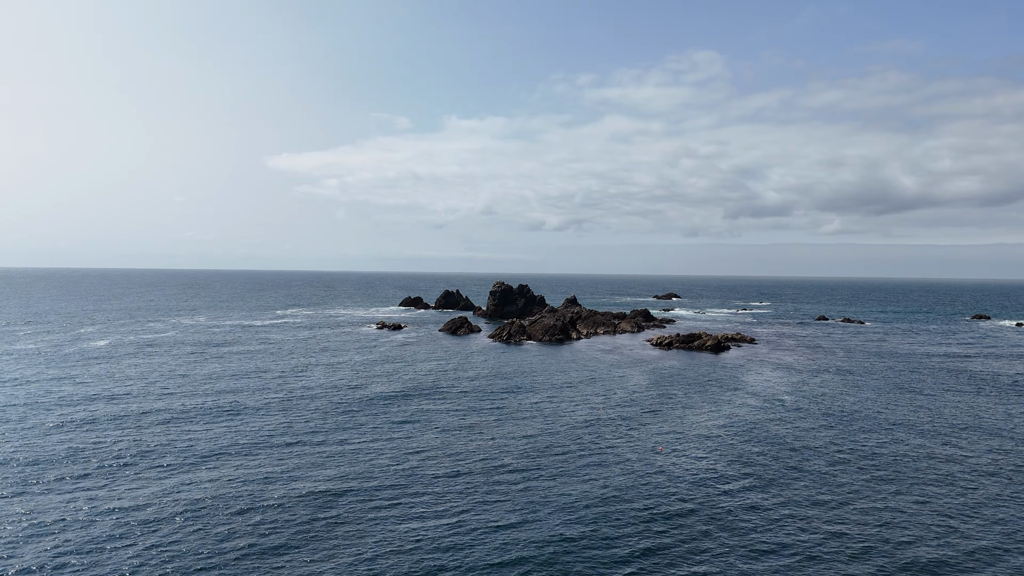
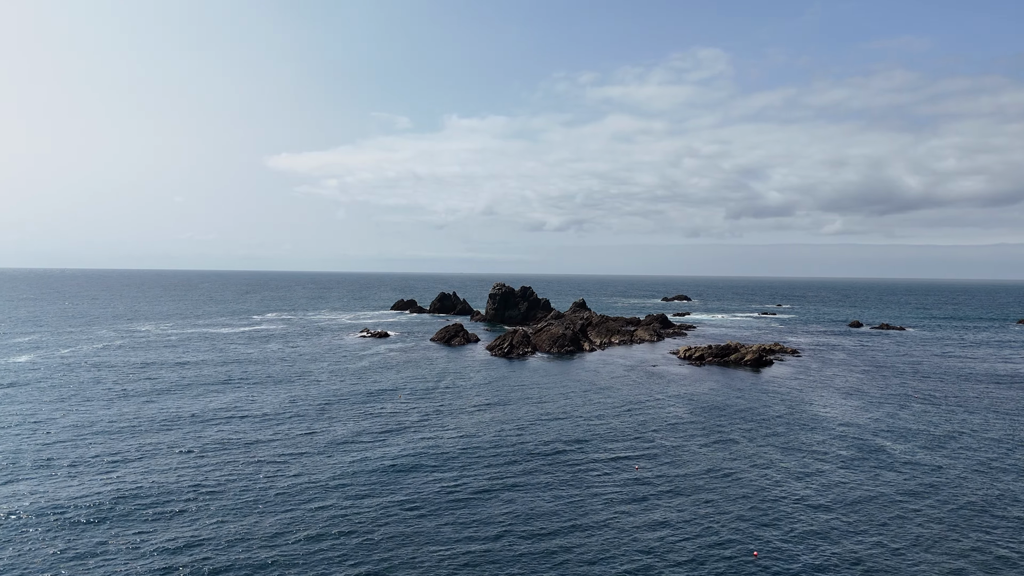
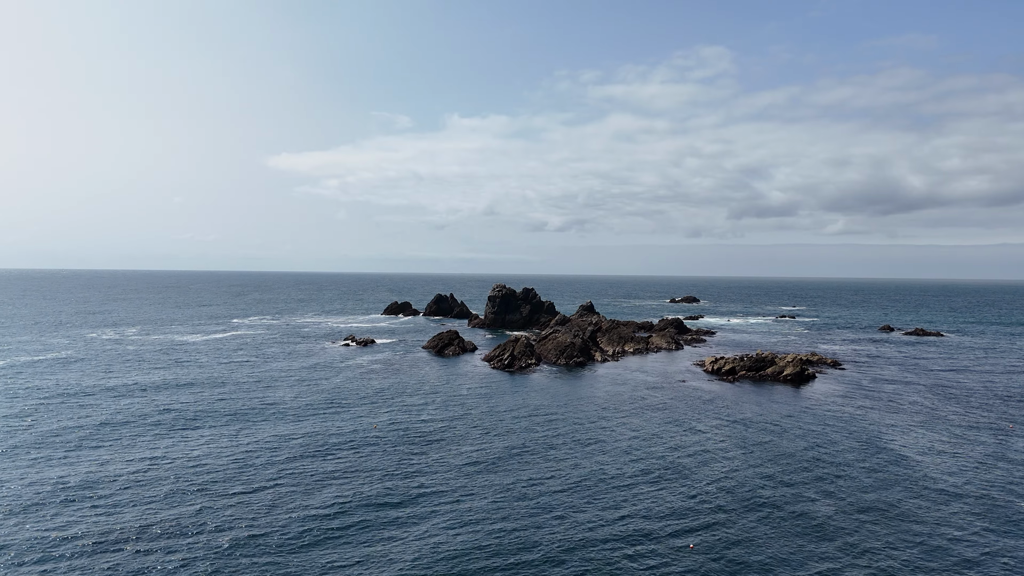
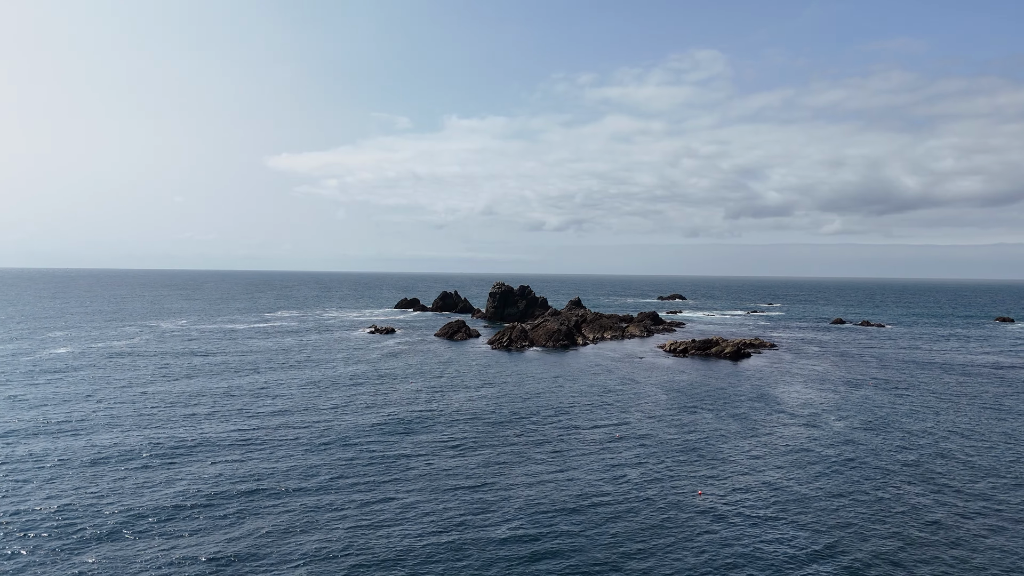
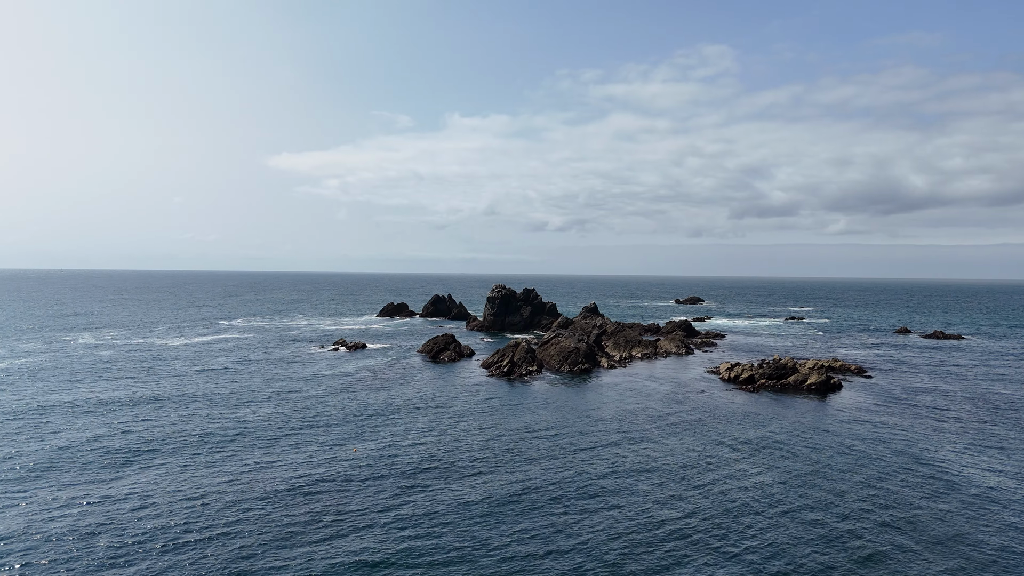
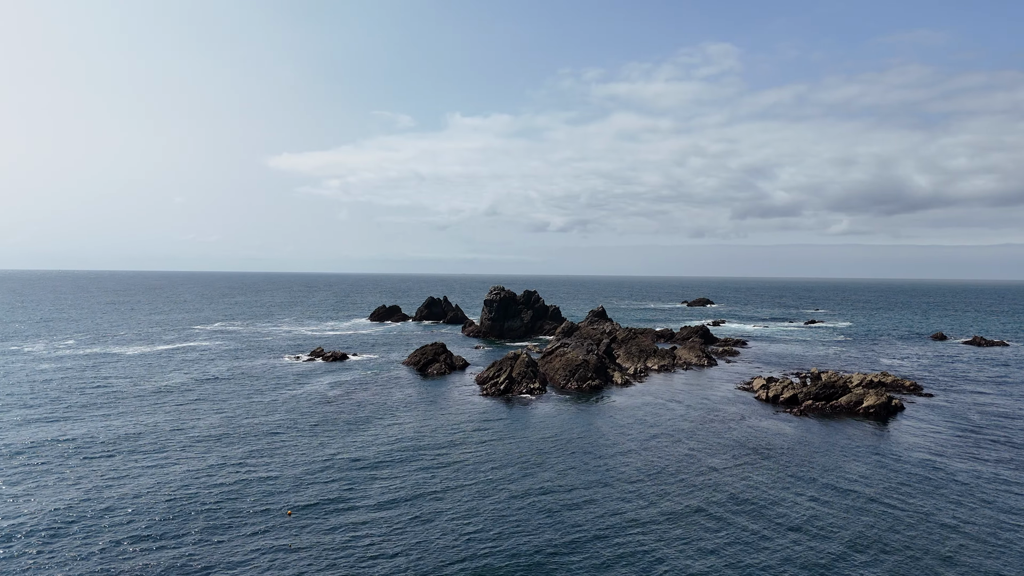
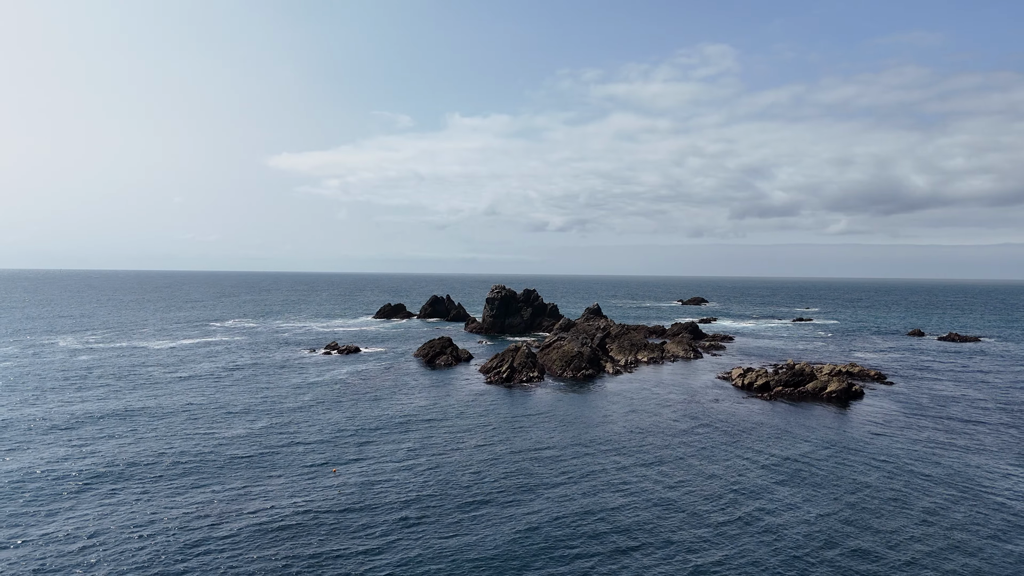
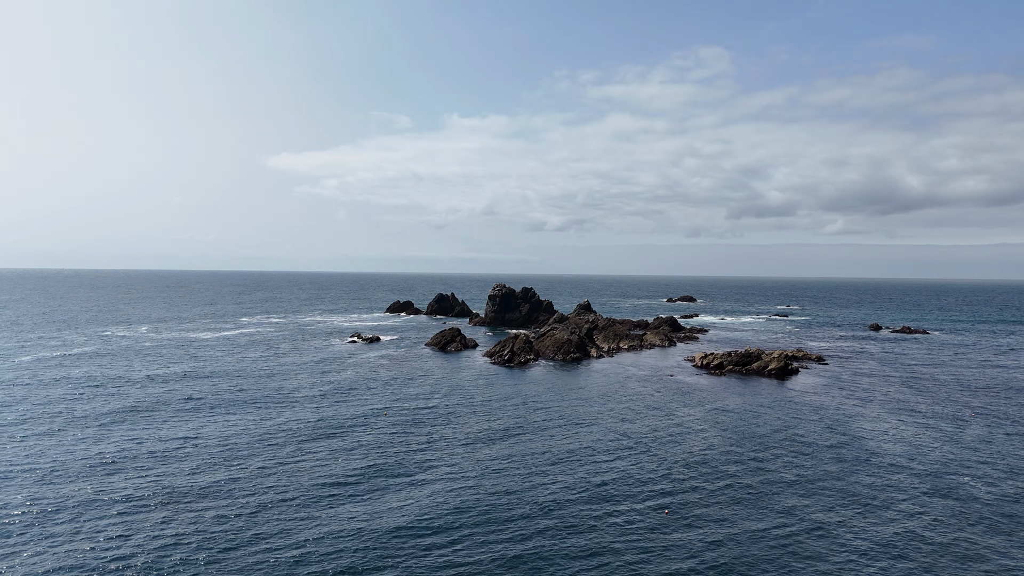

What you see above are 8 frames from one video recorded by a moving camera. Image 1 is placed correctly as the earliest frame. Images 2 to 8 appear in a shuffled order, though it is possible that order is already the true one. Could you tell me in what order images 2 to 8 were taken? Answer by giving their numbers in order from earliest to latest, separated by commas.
4, 2, 8, 3, 5, 7, 6
